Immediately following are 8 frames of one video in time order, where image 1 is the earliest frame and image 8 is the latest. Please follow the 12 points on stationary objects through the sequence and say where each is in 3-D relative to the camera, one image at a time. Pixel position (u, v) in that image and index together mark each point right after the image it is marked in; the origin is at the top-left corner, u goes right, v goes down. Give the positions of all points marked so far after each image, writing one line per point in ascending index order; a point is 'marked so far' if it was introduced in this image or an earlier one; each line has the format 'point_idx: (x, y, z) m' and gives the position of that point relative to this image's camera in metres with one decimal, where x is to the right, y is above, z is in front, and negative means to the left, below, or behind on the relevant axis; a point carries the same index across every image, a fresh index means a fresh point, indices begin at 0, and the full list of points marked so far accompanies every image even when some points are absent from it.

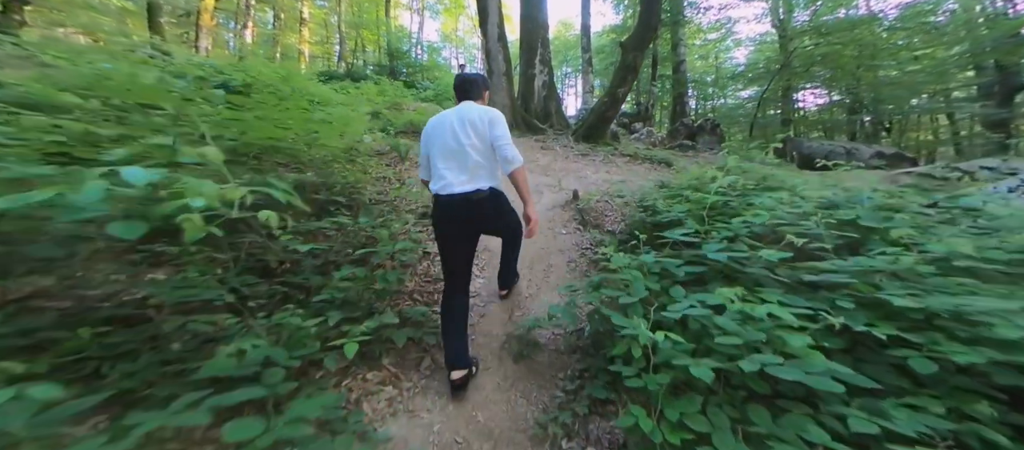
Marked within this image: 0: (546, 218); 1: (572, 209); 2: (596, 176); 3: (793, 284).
0: (+0.4, +0.1, +4.7) m
1: (+0.8, +0.2, +4.9) m
2: (+1.5, +0.9, +6.3) m
3: (+1.9, -0.4, +2.2) m
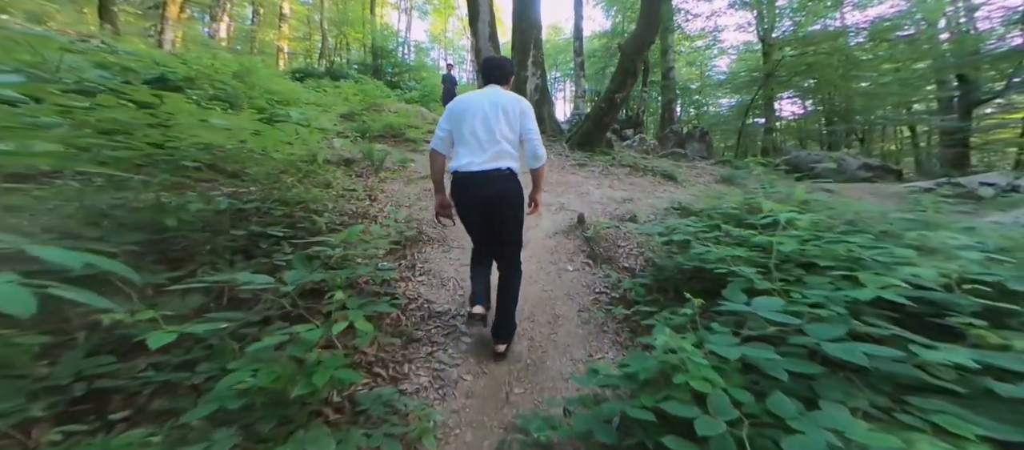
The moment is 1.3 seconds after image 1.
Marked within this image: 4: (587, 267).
0: (+0.4, -0.3, +3.9) m
1: (+0.8, -0.2, +4.0) m
2: (+1.4, +0.5, +5.4) m
3: (+1.9, -0.7, +1.4) m
4: (+0.8, -0.5, +3.6) m
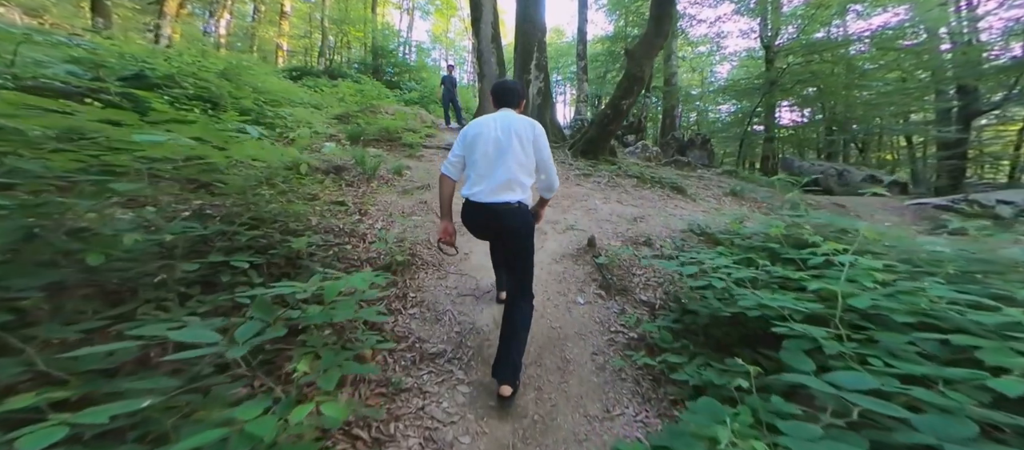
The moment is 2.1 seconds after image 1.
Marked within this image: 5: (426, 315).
0: (+0.4, -0.5, +3.5) m
1: (+0.8, -0.4, +3.6) m
2: (+1.5, +0.2, +5.1) m
3: (+1.9, -1.0, +1.0) m
4: (+0.8, -0.7, +3.2) m
5: (-0.7, -0.8, +2.9) m
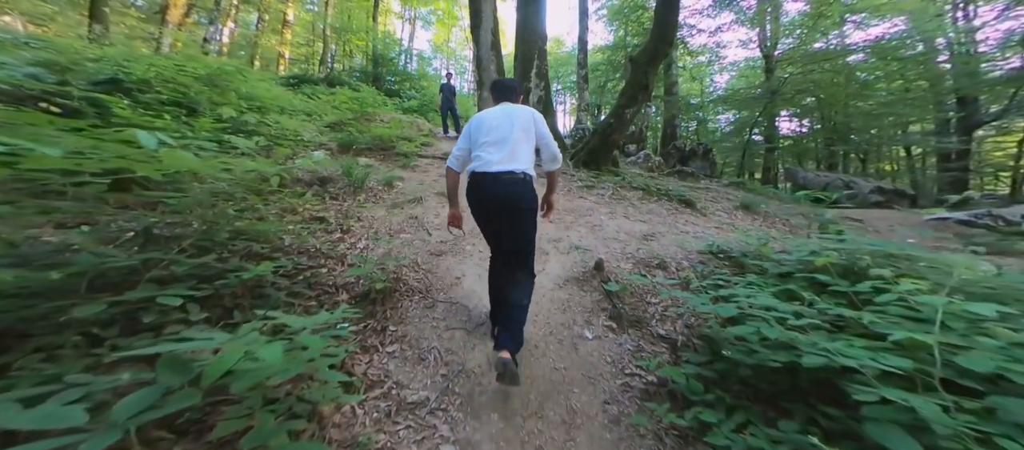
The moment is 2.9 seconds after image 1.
0: (+0.4, -0.7, +3.1) m
1: (+0.8, -0.6, +3.2) m
2: (+1.5, 0.0, +4.7) m
3: (+1.9, -1.1, +0.6) m
4: (+0.8, -0.9, +2.8) m
5: (-0.8, -0.9, +2.5) m
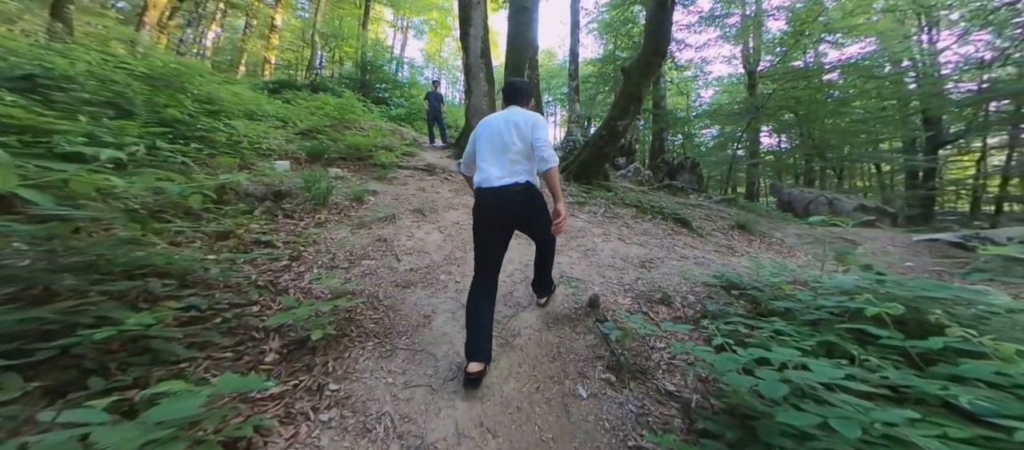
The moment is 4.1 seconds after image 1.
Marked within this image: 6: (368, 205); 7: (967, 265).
0: (+0.2, -0.9, +2.6) m
1: (+0.6, -0.9, +2.7) m
2: (+1.2, -0.3, +4.2) m
3: (+1.8, -1.3, +0.1) m
4: (+0.7, -1.1, +2.3) m
5: (-0.9, -1.1, +1.9) m
6: (-1.8, +0.2, +4.3) m
7: (+6.9, -0.6, +5.1) m
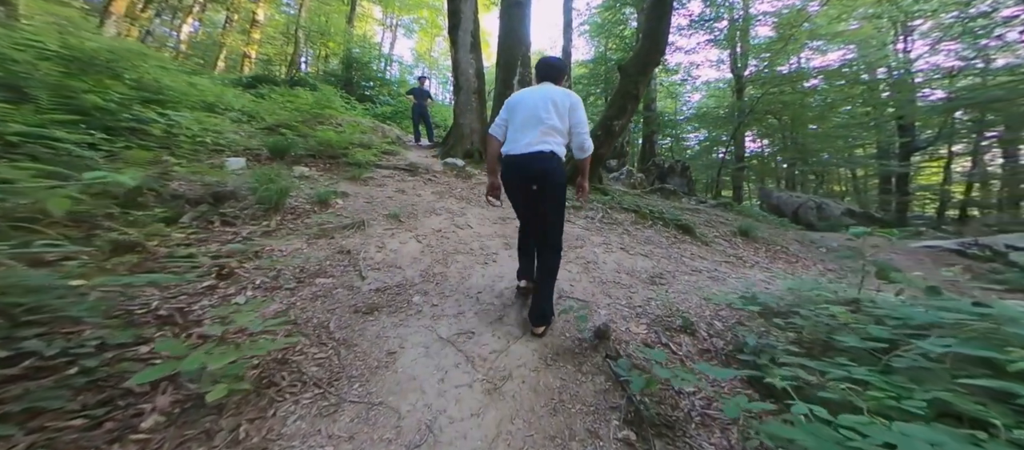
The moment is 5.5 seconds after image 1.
0: (+0.2, -1.0, +2.0) m
1: (+0.6, -0.9, +2.2) m
2: (+1.1, -0.4, +3.7) m
3: (+1.8, -1.4, -0.4) m
4: (+0.6, -1.2, +1.7) m
5: (-0.9, -1.2, +1.3) m
6: (-1.9, +0.1, +3.6) m
7: (+6.8, -0.7, +4.7) m
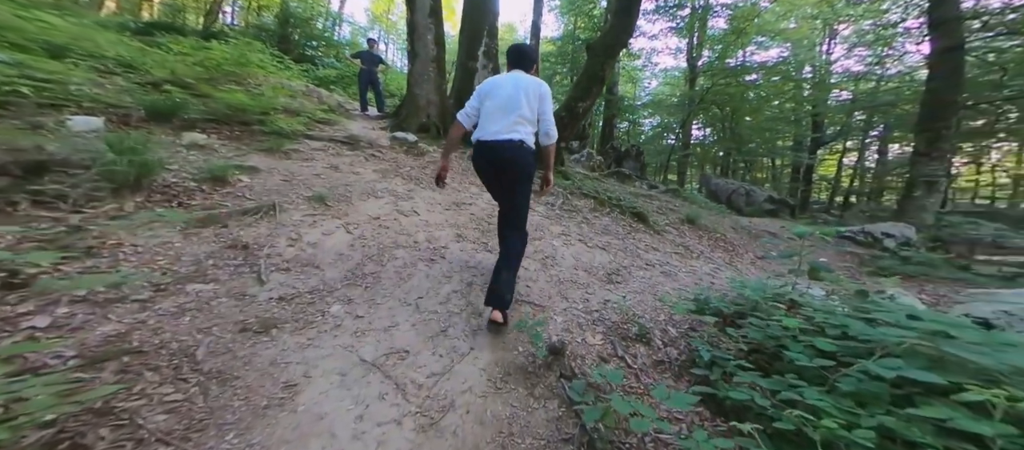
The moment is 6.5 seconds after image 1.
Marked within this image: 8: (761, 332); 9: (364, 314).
0: (-0.1, -1.0, +1.6) m
1: (+0.3, -0.9, +1.9) m
2: (+0.7, -0.3, +3.4) m
3: (+1.8, -1.5, -0.5) m
4: (+0.3, -1.2, +1.4) m
5: (-1.1, -1.2, +0.8) m
6: (-2.4, +0.3, +2.9) m
7: (+6.1, -0.7, +5.1) m
8: (+1.7, -0.7, +2.2) m
9: (-0.9, -0.5, +2.1) m
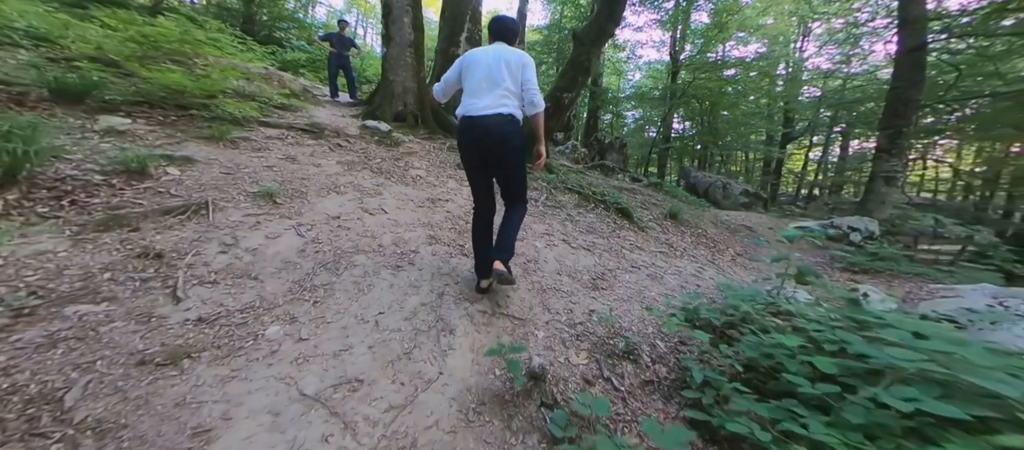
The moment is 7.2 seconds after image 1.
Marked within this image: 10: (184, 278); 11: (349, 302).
0: (-0.2, -1.1, +1.4) m
1: (+0.1, -1.0, +1.6) m
2: (+0.5, -0.3, +3.1) m
3: (+1.8, -1.6, -0.7) m
4: (+0.2, -1.3, +1.2) m
5: (-1.2, -1.3, +0.5) m
6: (-2.5, +0.3, +2.5) m
7: (+5.9, -0.6, +5.1) m
8: (+1.5, -0.7, +2.0) m
9: (-1.0, -0.6, +1.7) m
10: (-1.7, -0.3, +1.8) m
11: (-0.9, -0.5, +2.0) m
